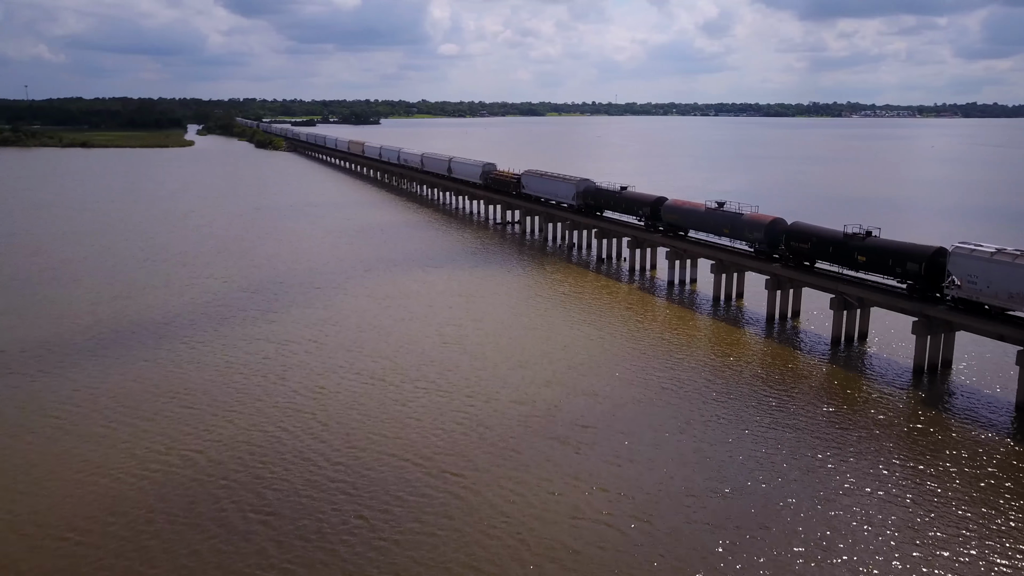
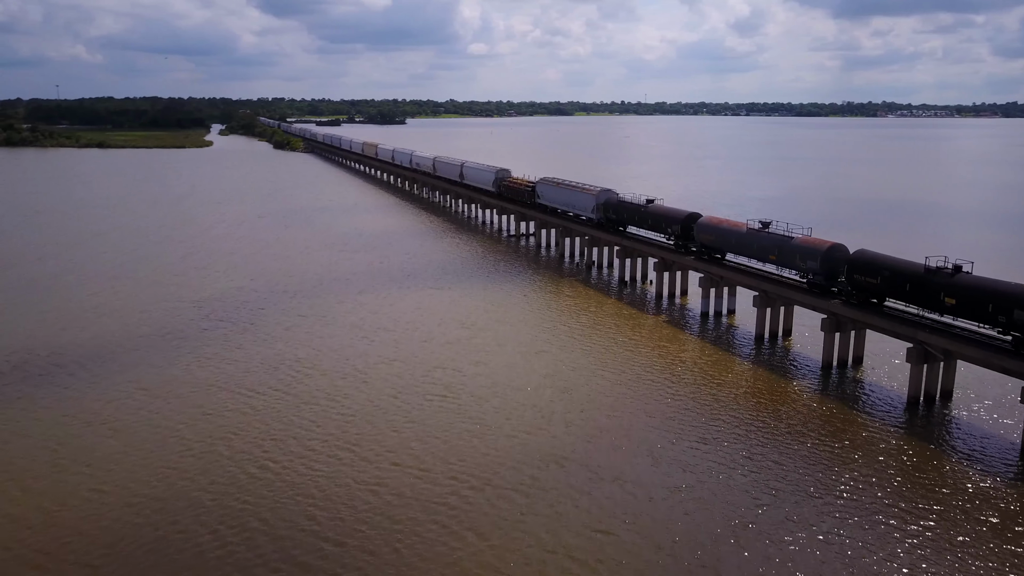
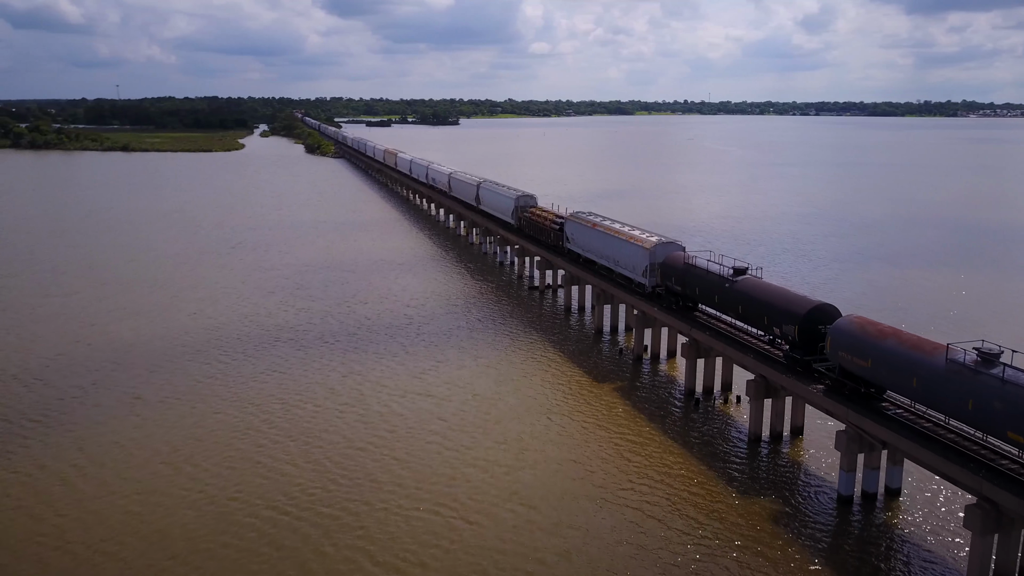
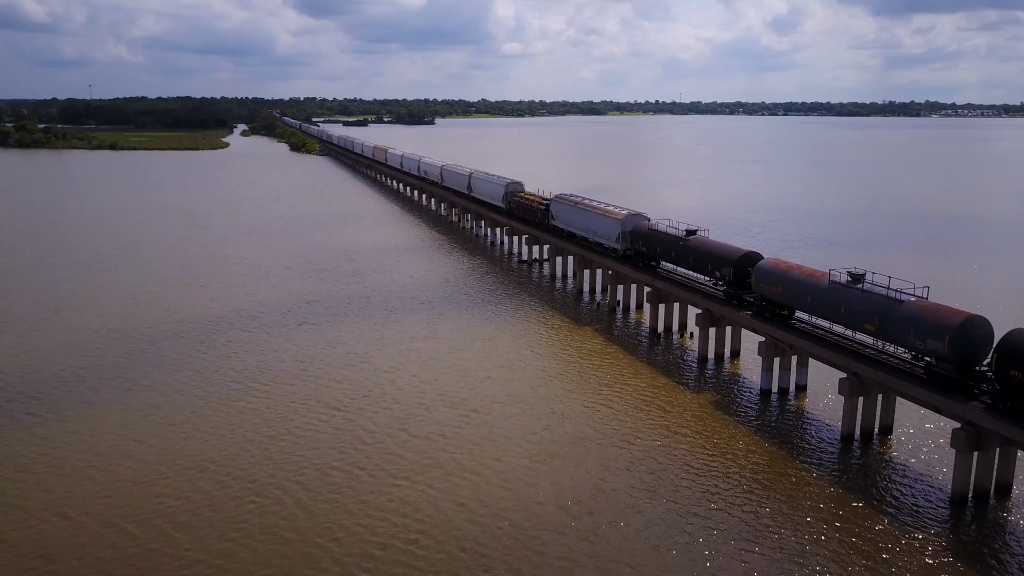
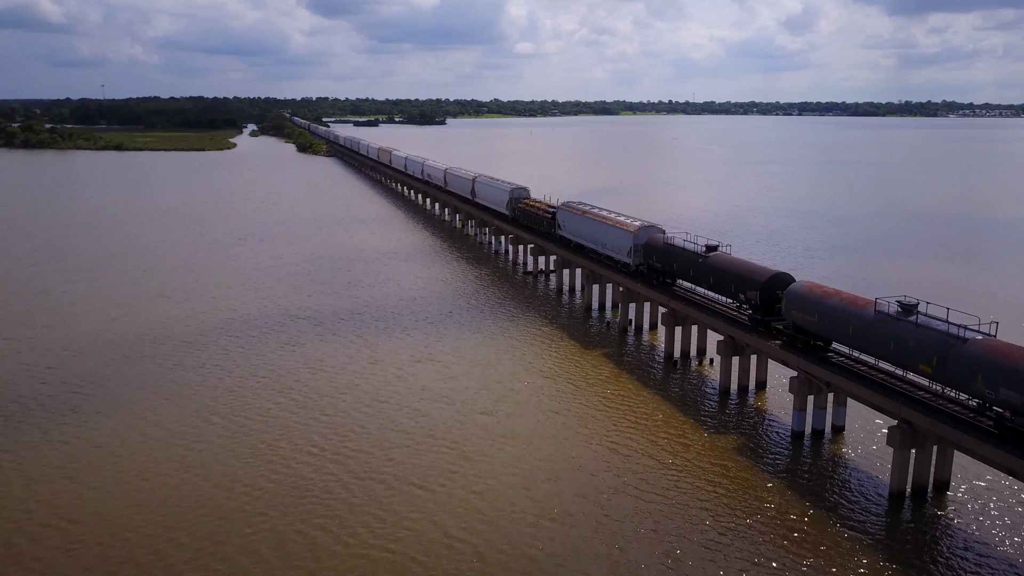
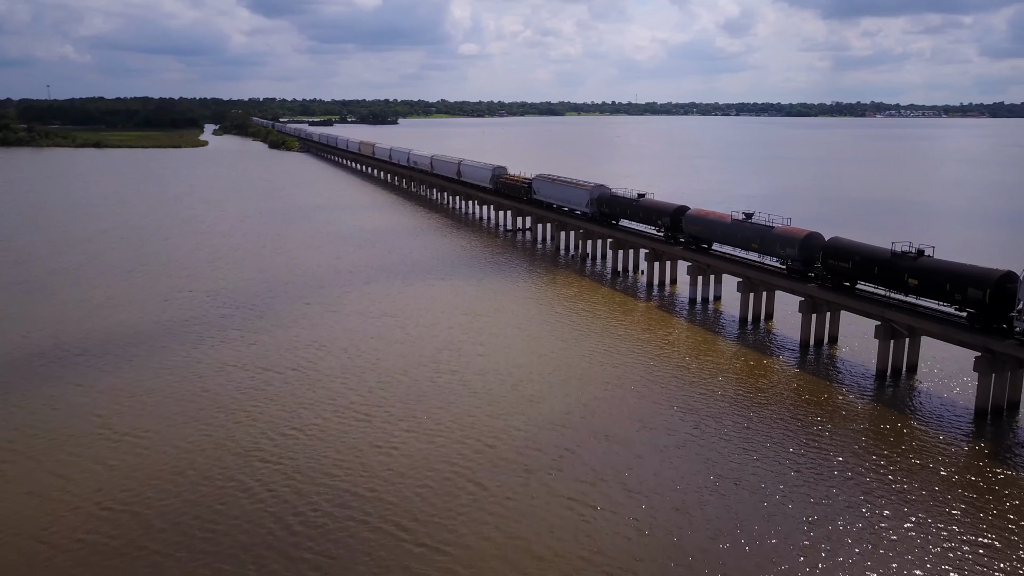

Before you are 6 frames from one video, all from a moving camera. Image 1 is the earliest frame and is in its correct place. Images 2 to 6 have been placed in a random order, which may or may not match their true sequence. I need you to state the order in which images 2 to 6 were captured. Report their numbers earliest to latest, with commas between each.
6, 2, 4, 5, 3
